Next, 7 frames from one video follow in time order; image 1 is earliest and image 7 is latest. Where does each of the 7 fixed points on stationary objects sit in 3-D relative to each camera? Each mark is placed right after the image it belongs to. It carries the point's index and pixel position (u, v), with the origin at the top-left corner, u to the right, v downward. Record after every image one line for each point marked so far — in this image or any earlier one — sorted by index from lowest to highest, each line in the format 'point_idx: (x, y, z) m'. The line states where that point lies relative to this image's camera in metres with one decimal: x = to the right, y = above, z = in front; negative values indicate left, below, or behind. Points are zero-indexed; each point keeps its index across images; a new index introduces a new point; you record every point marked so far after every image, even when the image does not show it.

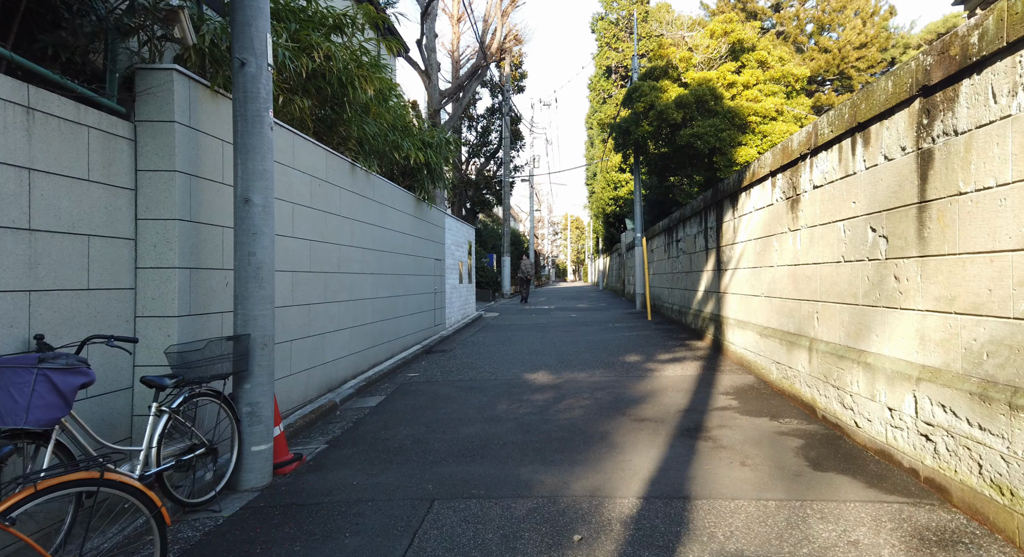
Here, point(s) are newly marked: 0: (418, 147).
0: (-1.6, +2.2, +9.7) m
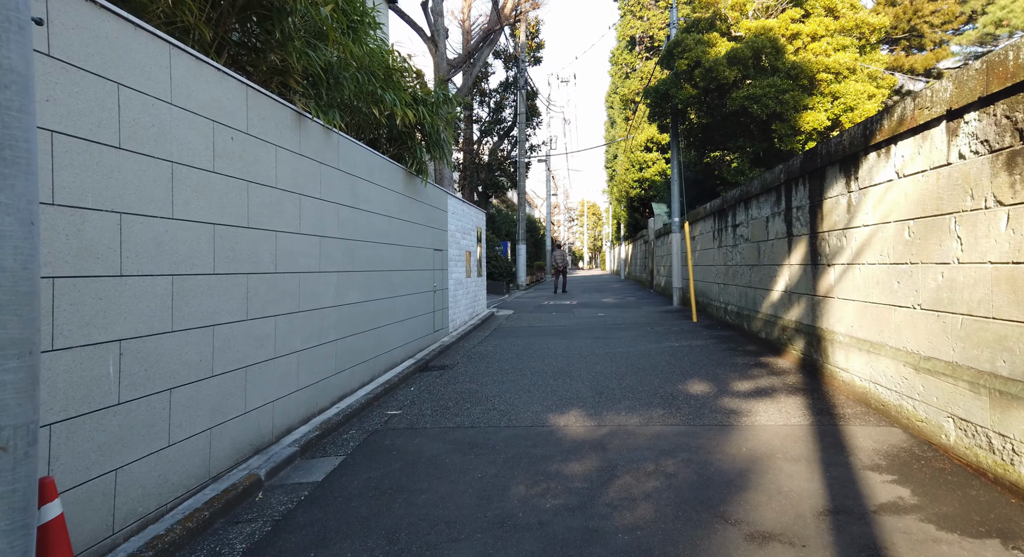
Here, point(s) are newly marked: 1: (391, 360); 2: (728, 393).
0: (-1.3, +2.3, +7.5) m
1: (-1.6, -1.0, +7.4) m
2: (+2.1, -1.1, +5.7) m
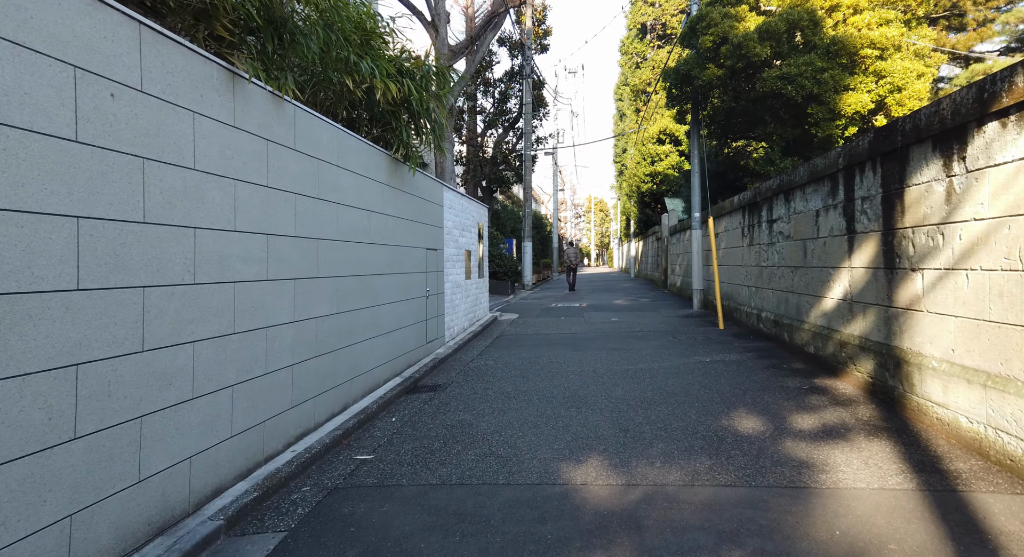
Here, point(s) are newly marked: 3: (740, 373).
0: (-1.3, +2.2, +6.3) m
1: (-1.5, -1.1, +6.2) m
2: (+2.2, -1.2, +4.5) m
3: (+2.6, -1.1, +6.7) m
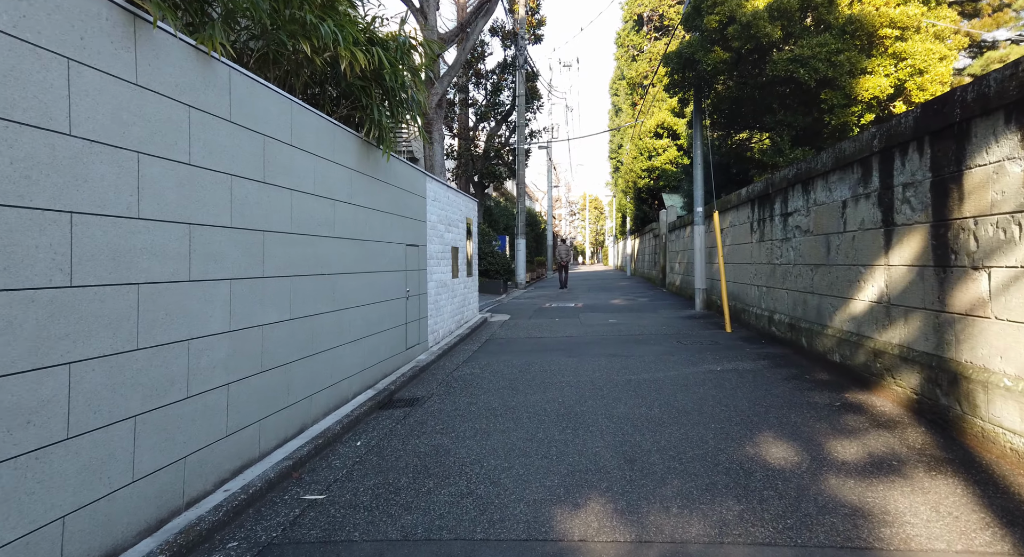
0: (-1.4, +2.2, +5.4) m
1: (-1.6, -1.1, +5.4) m
2: (+2.1, -1.2, +3.7) m
3: (+2.5, -1.1, +5.9) m
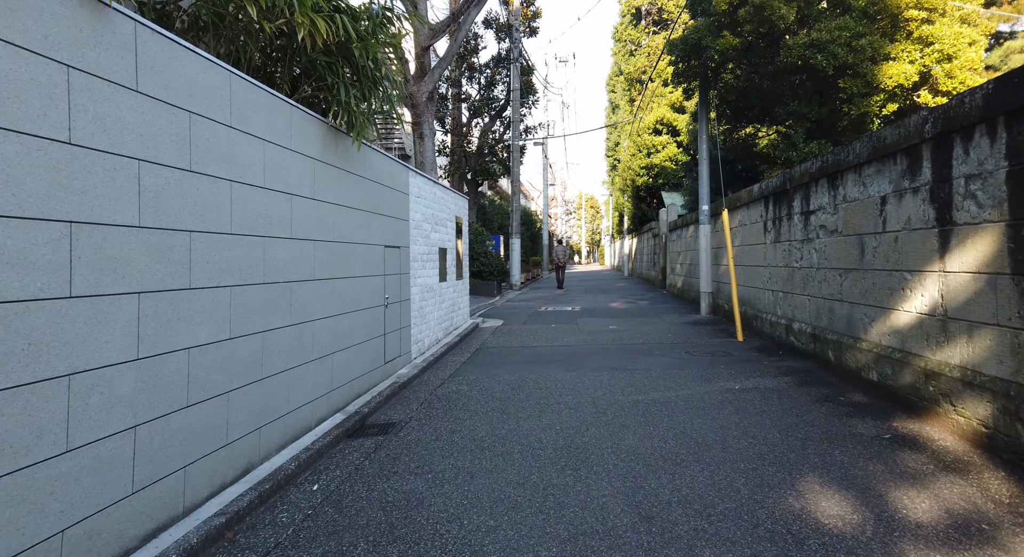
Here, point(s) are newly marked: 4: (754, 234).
0: (-1.5, +2.1, +4.6) m
1: (-1.7, -1.2, +4.6) m
2: (+2.0, -1.3, +2.9) m
3: (+2.4, -1.2, +5.1) m
4: (+3.9, +0.7, +9.4) m
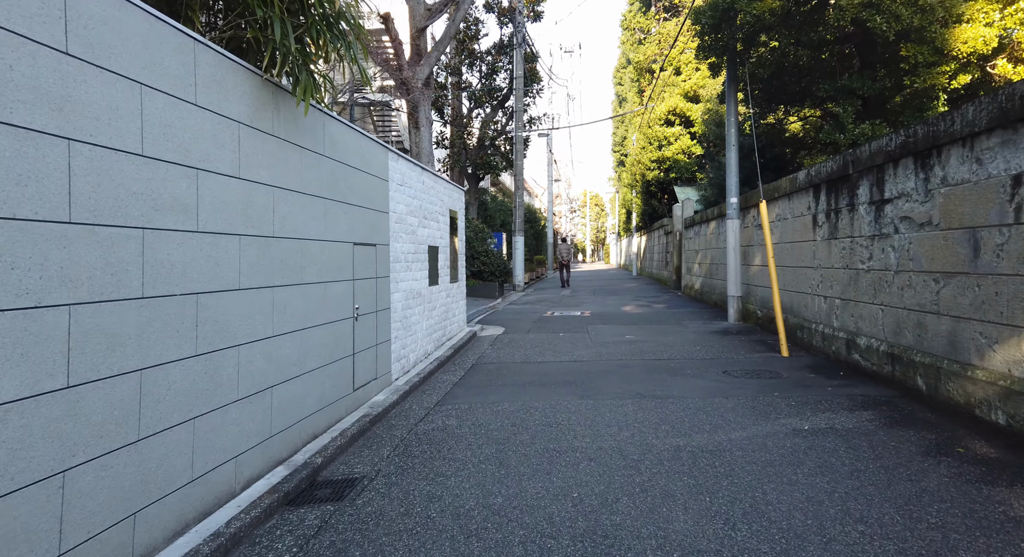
0: (-1.5, +2.1, +3.2) m
1: (-1.7, -1.2, +3.2) m
2: (+2.0, -1.3, +1.6) m
3: (+2.4, -1.2, +3.7) m
4: (+3.9, +0.7, +8.0) m
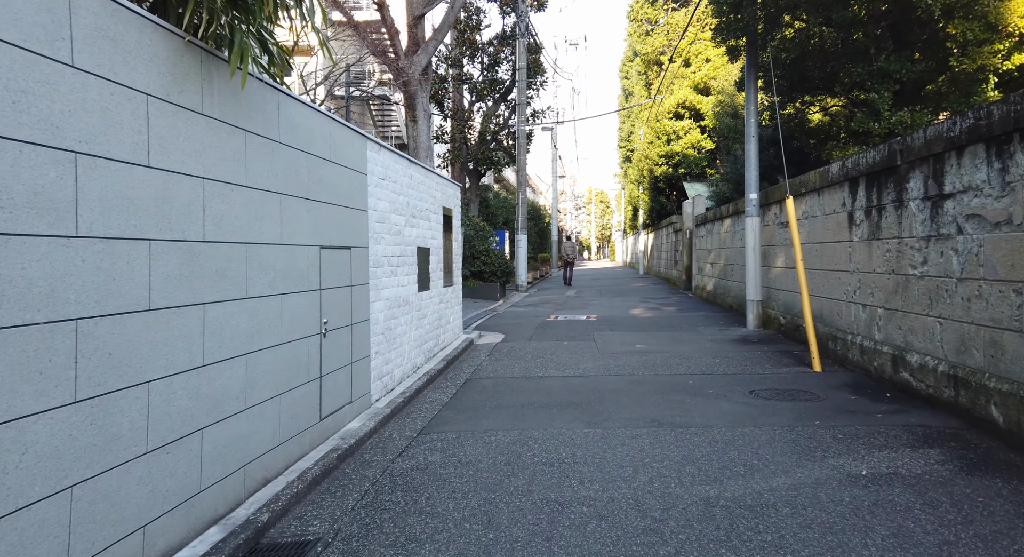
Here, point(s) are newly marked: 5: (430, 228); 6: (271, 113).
0: (-1.6, +2.0, +2.4) m
1: (-1.8, -1.3, +2.4) m
2: (+1.9, -1.4, +0.7) m
3: (+2.4, -1.3, +2.9) m
4: (+3.9, +0.6, +7.1) m
5: (-1.1, +0.7, +7.8) m
6: (-1.6, +1.1, +3.8) m
